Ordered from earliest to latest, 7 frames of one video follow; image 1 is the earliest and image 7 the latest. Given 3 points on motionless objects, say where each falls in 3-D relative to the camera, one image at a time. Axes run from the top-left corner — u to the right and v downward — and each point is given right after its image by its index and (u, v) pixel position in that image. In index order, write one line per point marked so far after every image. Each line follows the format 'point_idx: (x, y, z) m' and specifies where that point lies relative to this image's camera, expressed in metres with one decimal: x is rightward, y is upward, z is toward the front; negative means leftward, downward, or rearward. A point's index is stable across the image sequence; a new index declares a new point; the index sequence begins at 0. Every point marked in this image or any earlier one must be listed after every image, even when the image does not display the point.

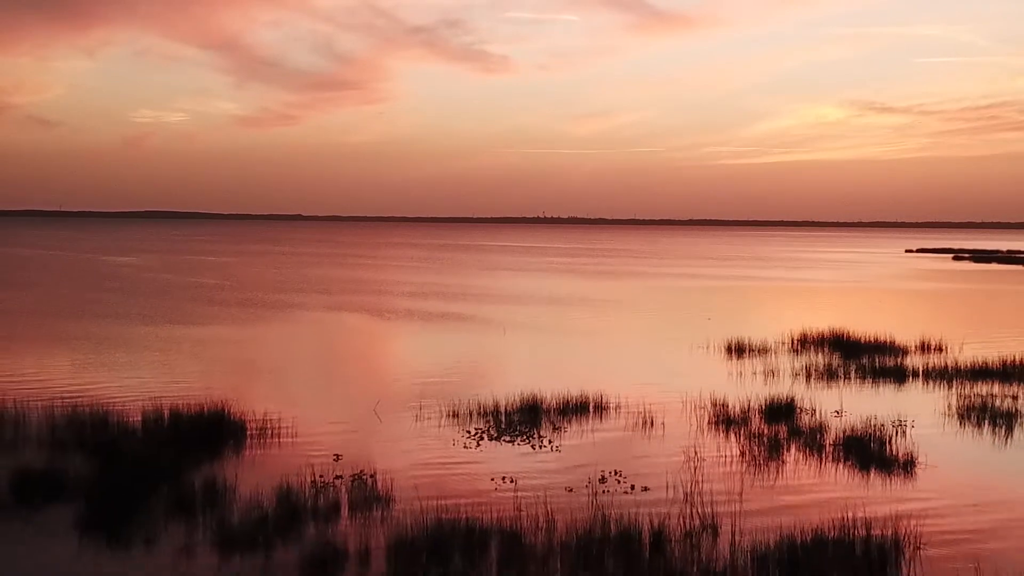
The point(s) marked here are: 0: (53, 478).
0: (-5.8, -2.4, +15.2) m
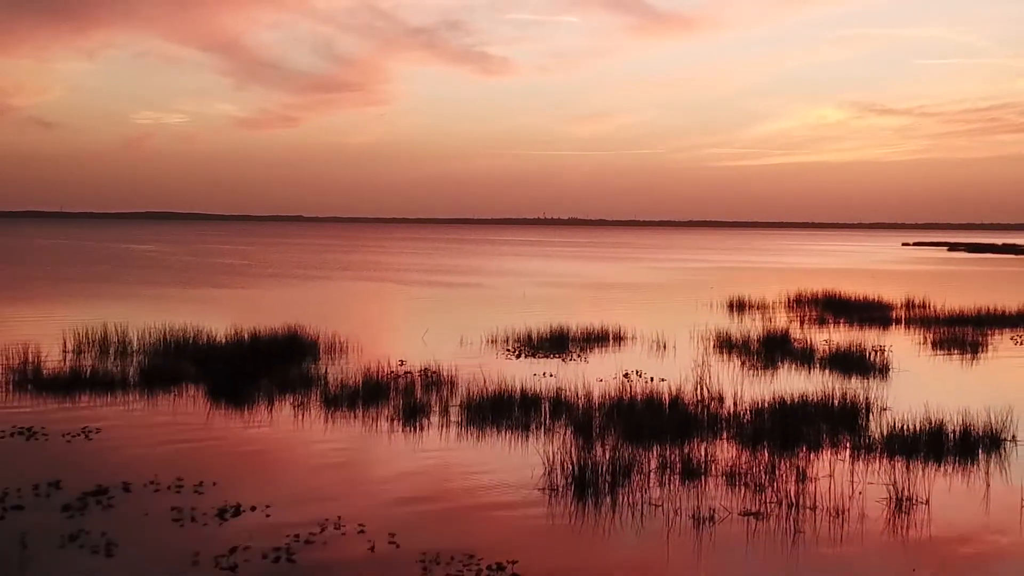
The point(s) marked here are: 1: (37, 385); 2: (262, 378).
0: (-5.2, -1.3, +18.3) m
1: (-6.8, -1.3, +17.3) m
2: (-3.7, -1.3, +17.9) m
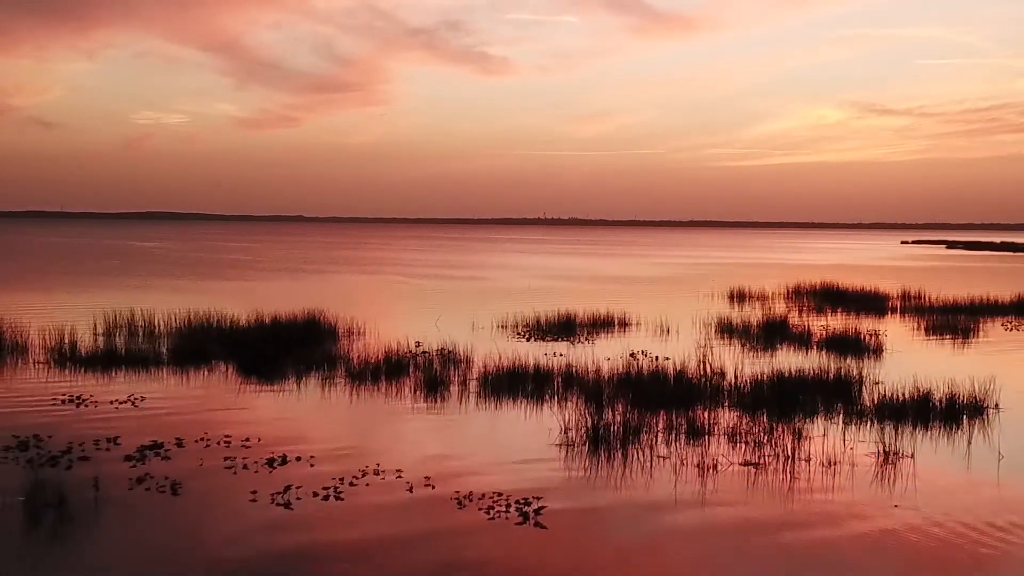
0: (-5.0, -1.0, +19.2) m
1: (-6.6, -1.1, +18.3) m
2: (-3.5, -1.1, +18.8) m
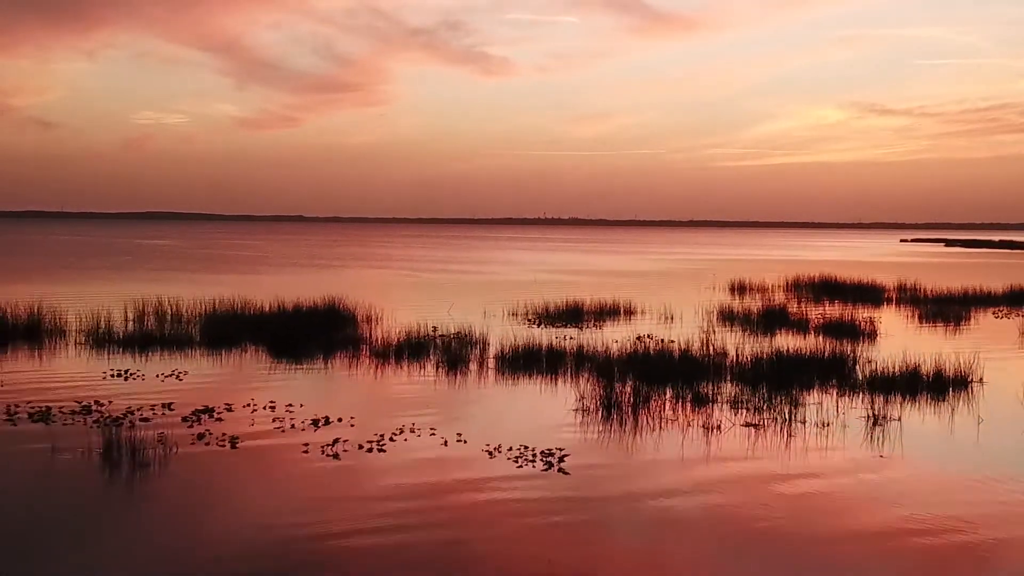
0: (-4.8, -0.8, +20.3) m
1: (-6.4, -0.9, +19.3) m
2: (-3.3, -0.8, +19.9) m
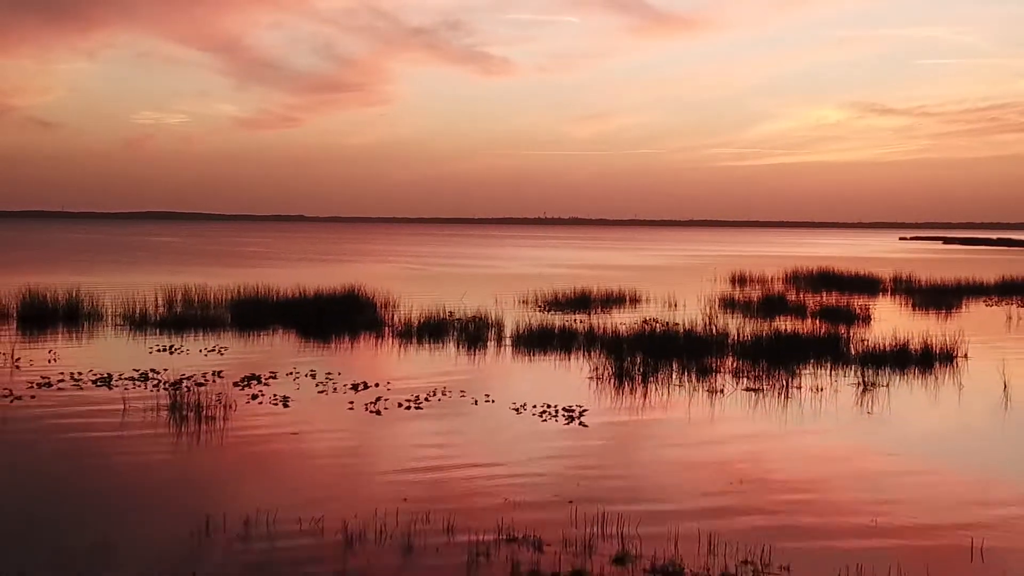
0: (-4.5, -0.5, +21.4) m
1: (-6.2, -0.6, +20.5) m
2: (-3.0, -0.6, +21.0) m
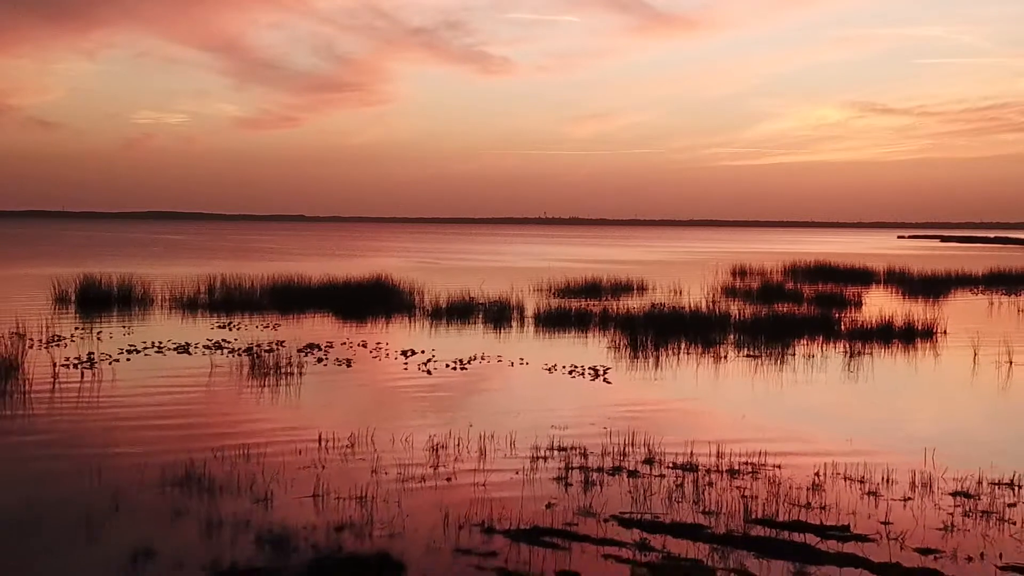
0: (-4.2, -0.3, +23.2) m
1: (-5.8, -0.4, +22.3) m
2: (-2.7, -0.3, +22.8) m
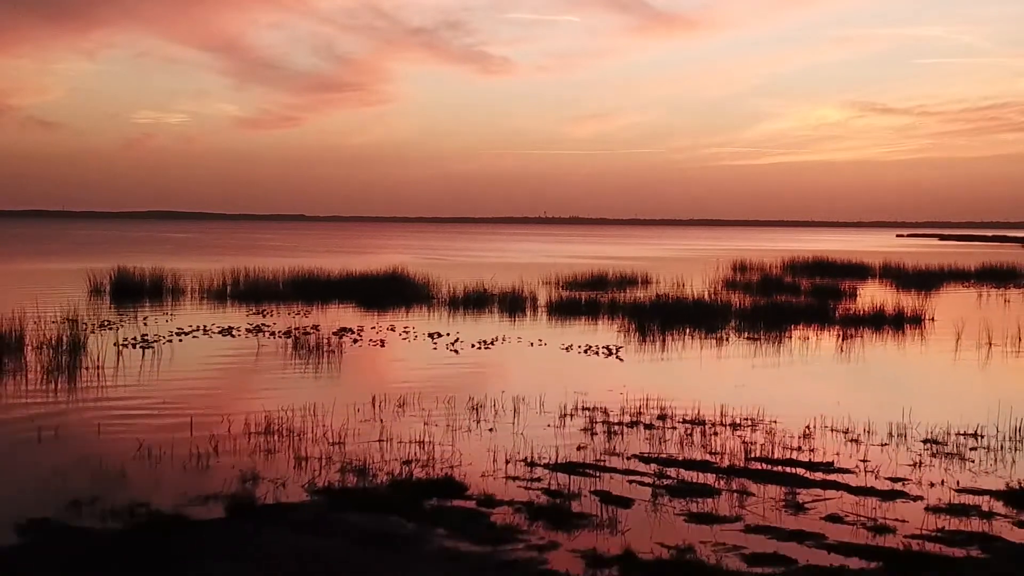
0: (-3.9, -0.1, +24.5) m
1: (-5.6, -0.2, +23.5) m
2: (-2.4, -0.2, +24.0) m
